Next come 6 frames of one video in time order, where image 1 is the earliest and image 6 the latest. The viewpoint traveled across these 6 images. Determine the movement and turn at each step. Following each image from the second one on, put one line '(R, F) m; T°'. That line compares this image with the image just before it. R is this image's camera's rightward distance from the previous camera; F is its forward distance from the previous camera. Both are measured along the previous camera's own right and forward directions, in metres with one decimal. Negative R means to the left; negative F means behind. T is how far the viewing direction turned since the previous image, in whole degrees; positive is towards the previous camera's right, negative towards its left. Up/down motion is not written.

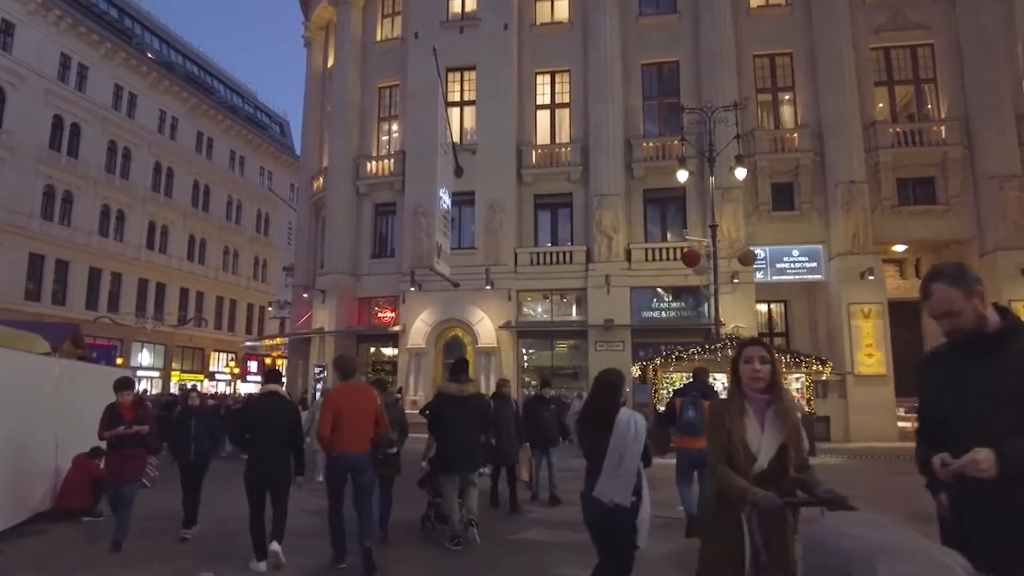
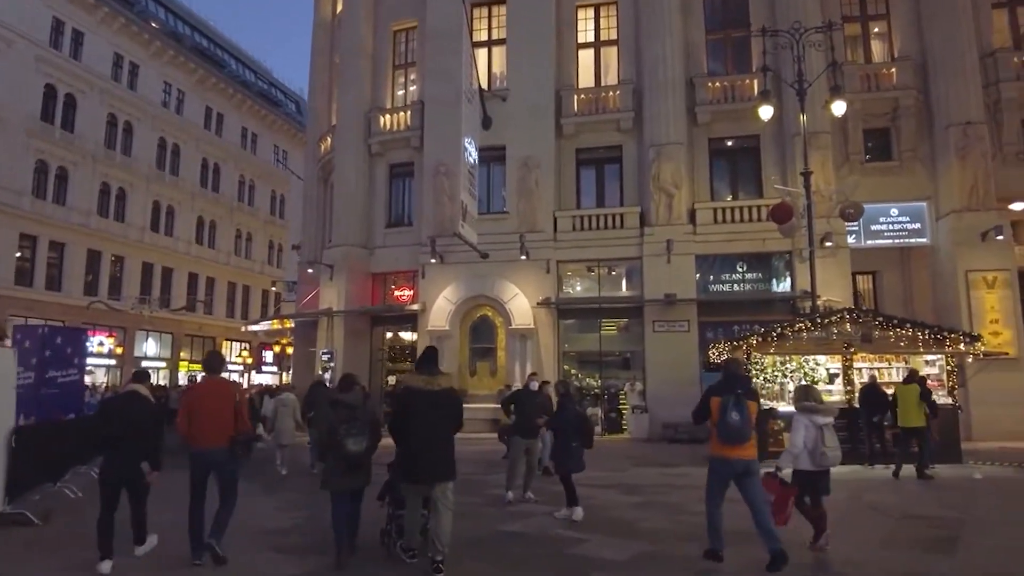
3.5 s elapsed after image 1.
(-0.5, +4.2) m; -2°
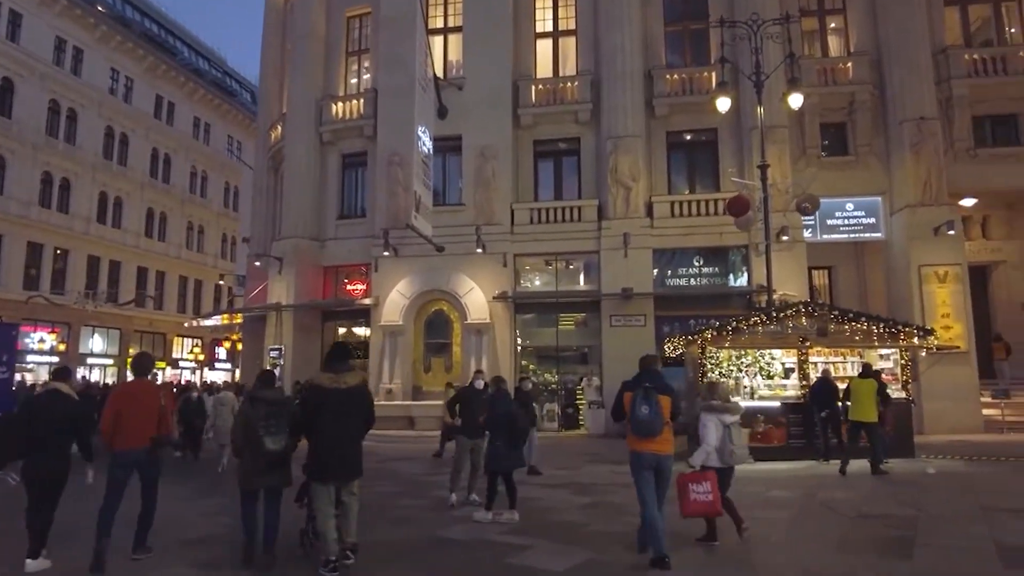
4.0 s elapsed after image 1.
(+0.2, +0.5) m; +3°
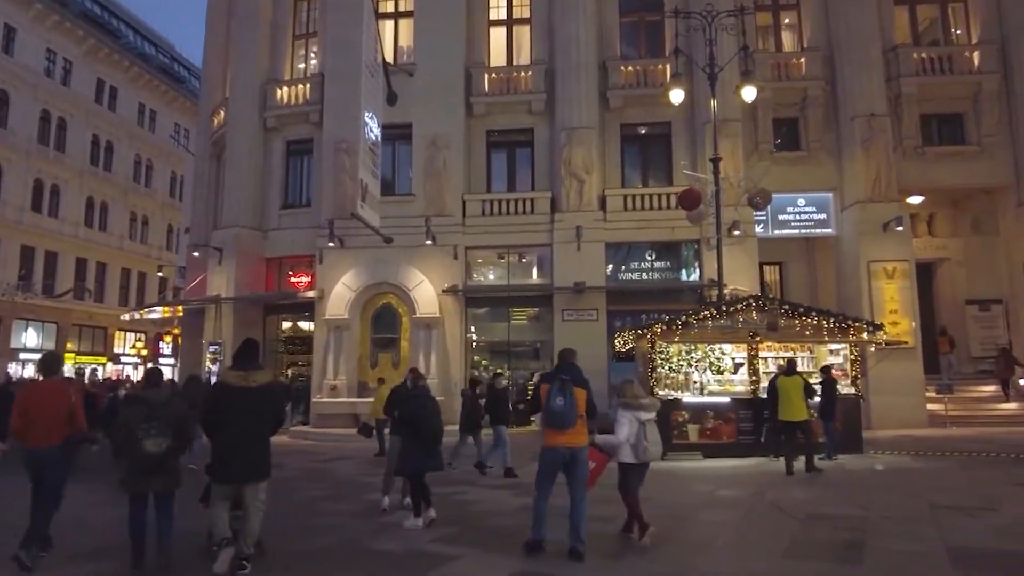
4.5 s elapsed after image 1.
(+0.3, +0.5) m; +3°
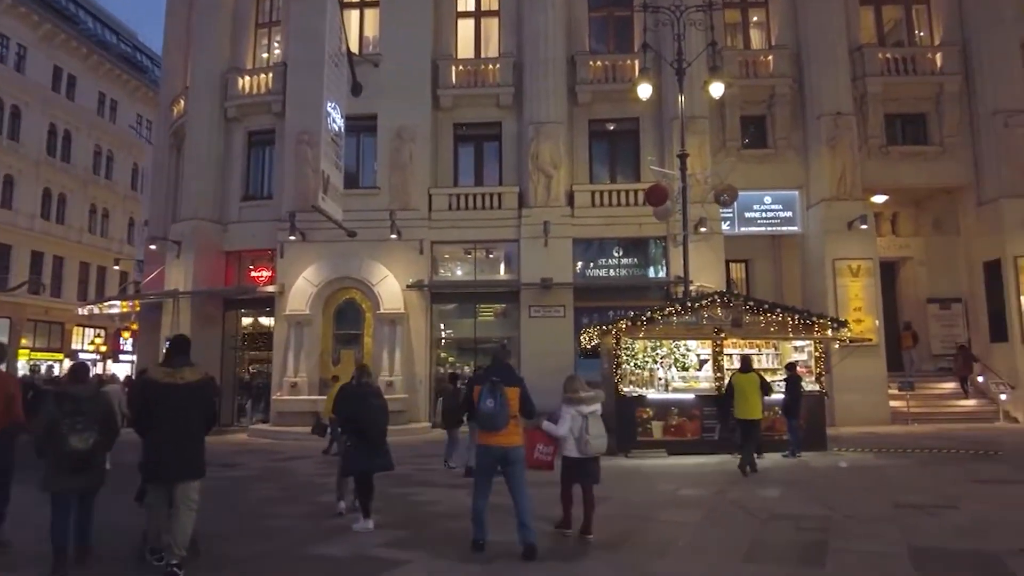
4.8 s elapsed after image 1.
(+0.2, +0.3) m; +2°
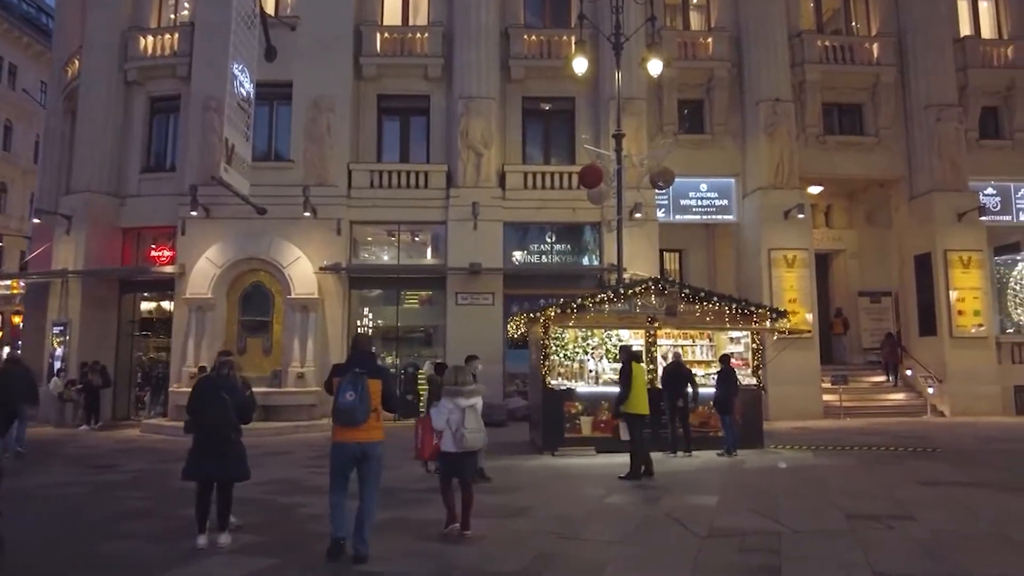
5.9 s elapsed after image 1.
(+0.3, +1.2) m; +5°
